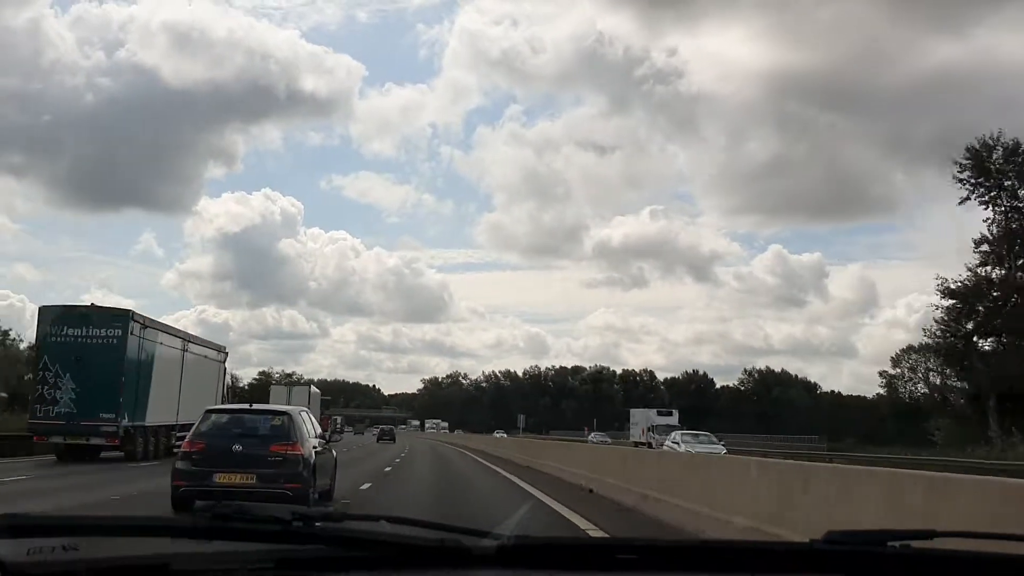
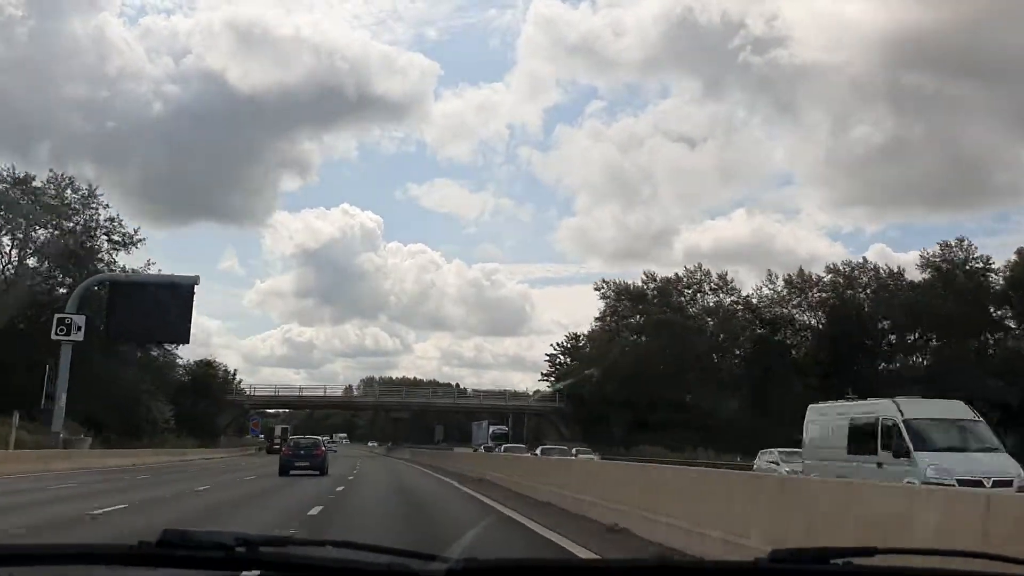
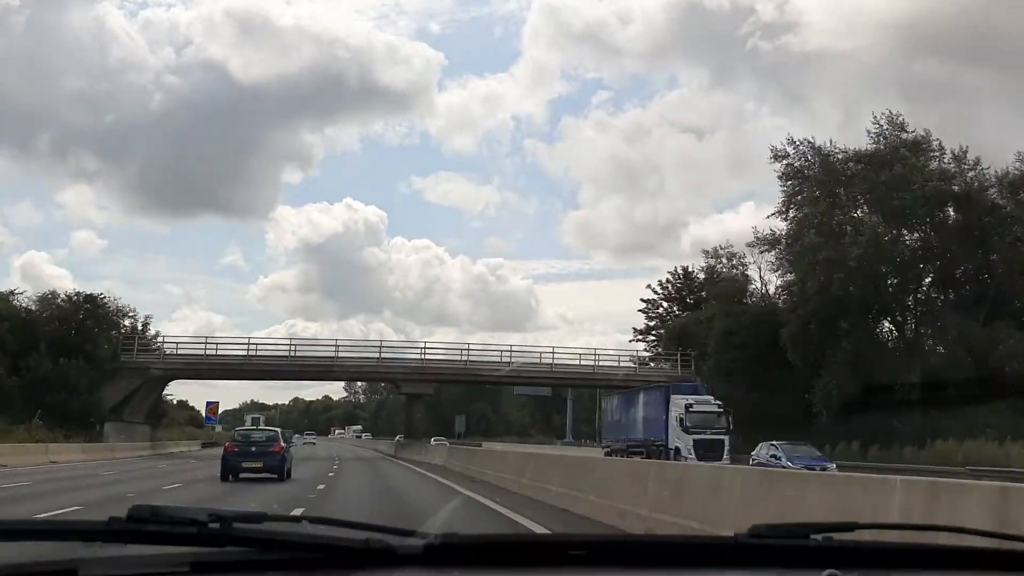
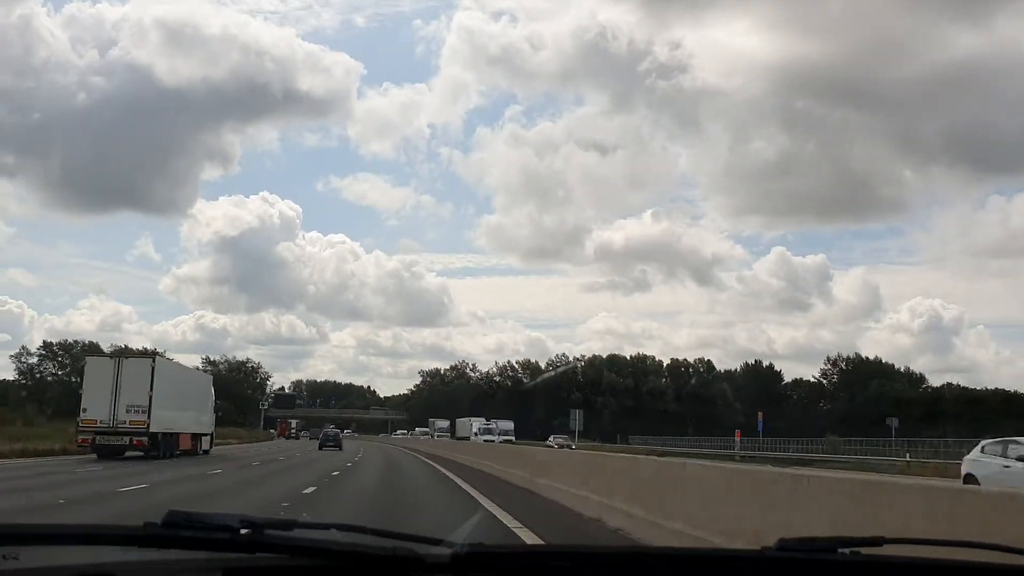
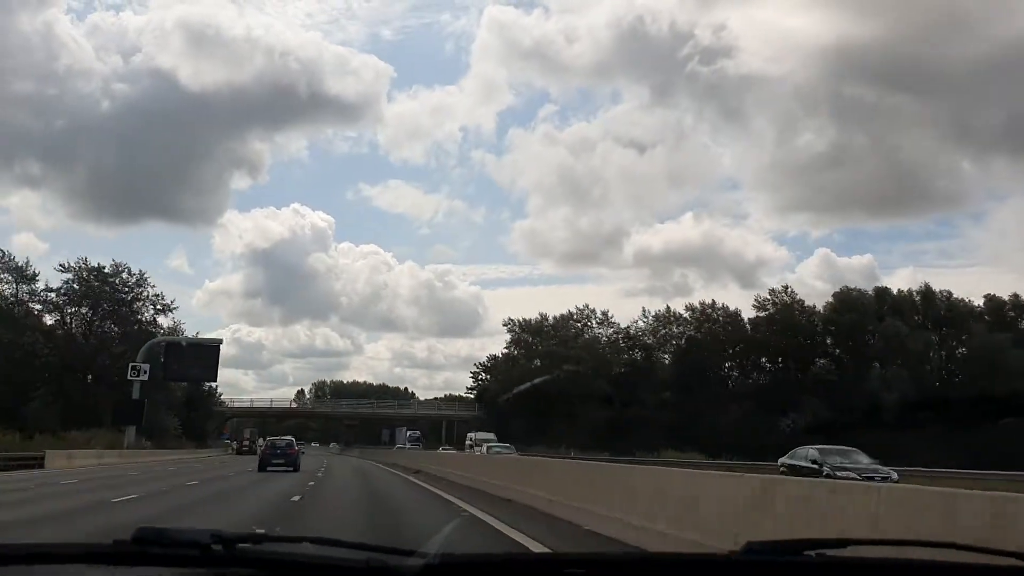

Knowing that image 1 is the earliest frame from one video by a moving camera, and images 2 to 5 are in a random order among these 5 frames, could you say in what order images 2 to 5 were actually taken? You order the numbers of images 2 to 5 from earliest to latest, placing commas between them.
4, 5, 2, 3
